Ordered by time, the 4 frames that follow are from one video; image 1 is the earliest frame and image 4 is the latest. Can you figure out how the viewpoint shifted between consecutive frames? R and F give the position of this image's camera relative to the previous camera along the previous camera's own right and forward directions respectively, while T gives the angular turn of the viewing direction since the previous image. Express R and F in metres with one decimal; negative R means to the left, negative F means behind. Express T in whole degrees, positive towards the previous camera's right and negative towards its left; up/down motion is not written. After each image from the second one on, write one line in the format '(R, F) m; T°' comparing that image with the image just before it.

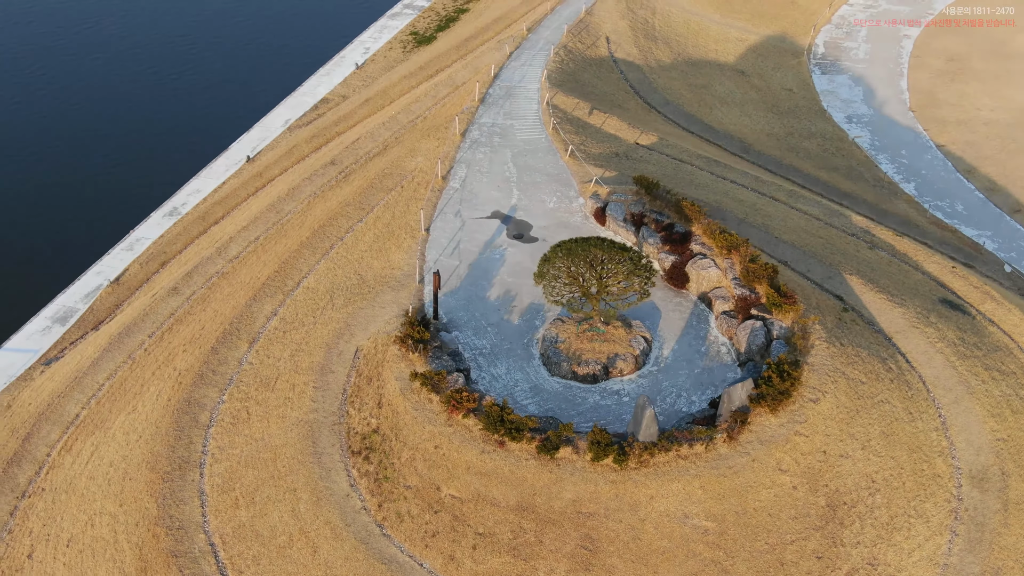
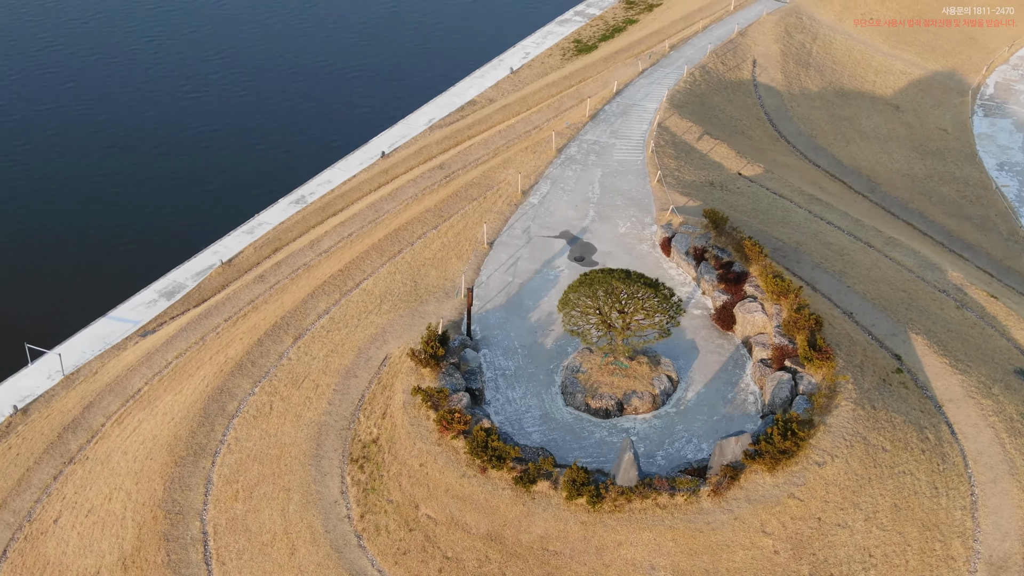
(+5.2, +0.9) m; -10°
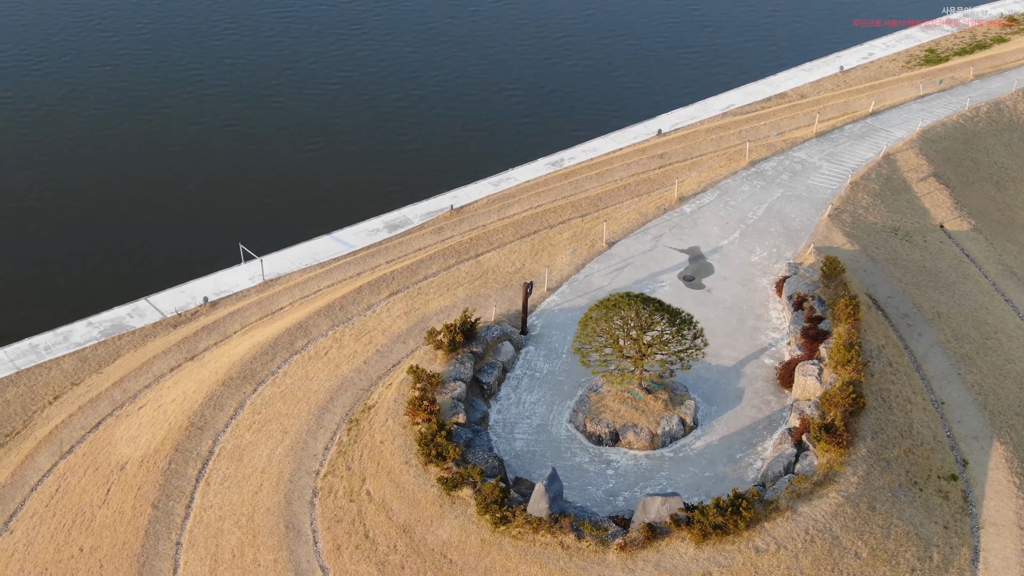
(+10.8, +2.5) m; -20°
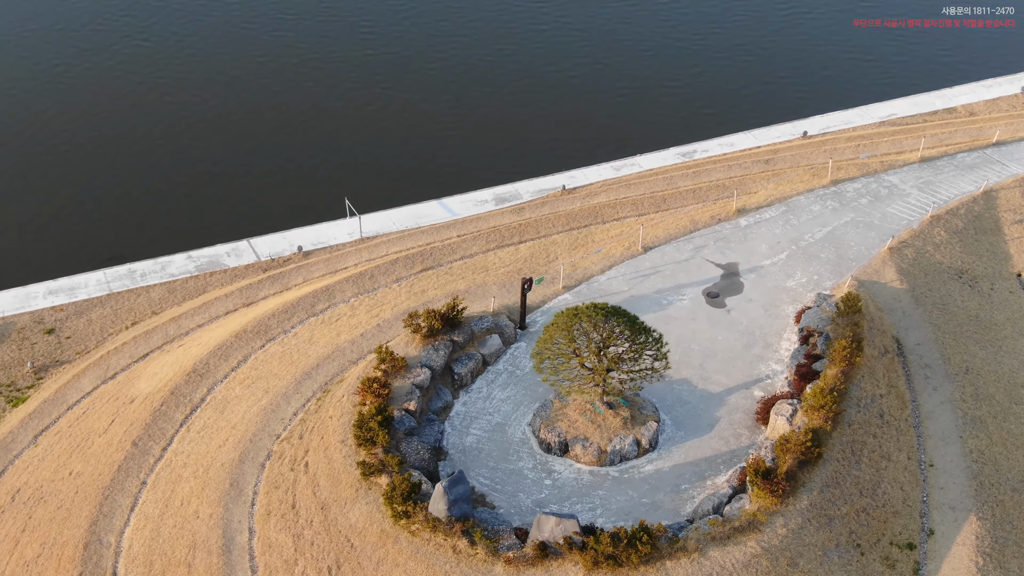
(+7.1, +1.1) m; -11°
